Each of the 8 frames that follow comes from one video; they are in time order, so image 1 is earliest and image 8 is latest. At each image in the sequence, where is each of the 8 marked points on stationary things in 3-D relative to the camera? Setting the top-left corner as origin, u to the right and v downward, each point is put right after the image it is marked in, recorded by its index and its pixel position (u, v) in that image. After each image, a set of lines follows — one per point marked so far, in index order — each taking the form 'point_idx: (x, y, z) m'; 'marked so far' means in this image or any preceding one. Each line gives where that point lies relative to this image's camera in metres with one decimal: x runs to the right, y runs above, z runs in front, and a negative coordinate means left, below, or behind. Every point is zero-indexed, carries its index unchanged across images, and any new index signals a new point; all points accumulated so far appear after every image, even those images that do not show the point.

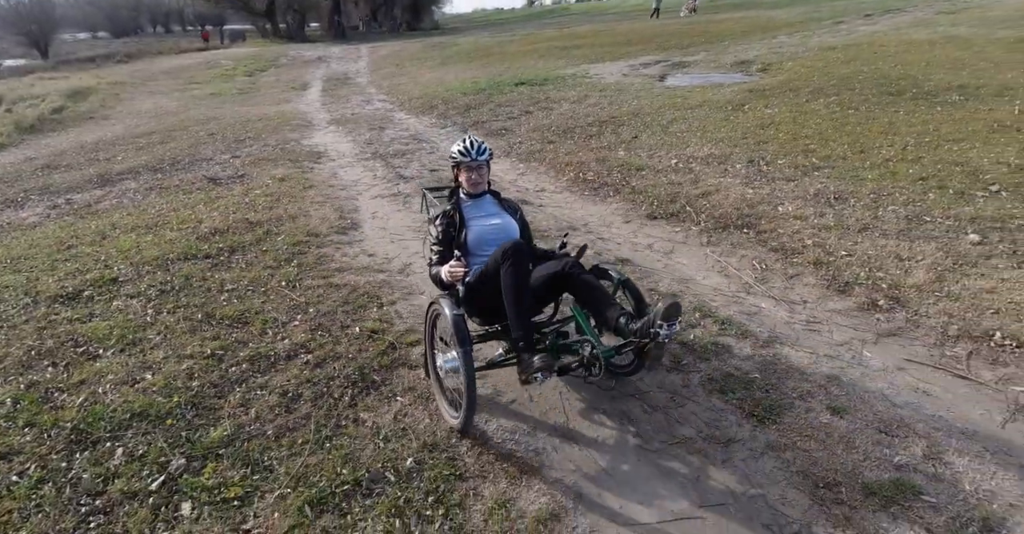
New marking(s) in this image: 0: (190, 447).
0: (-1.7, -0.9, +3.0) m
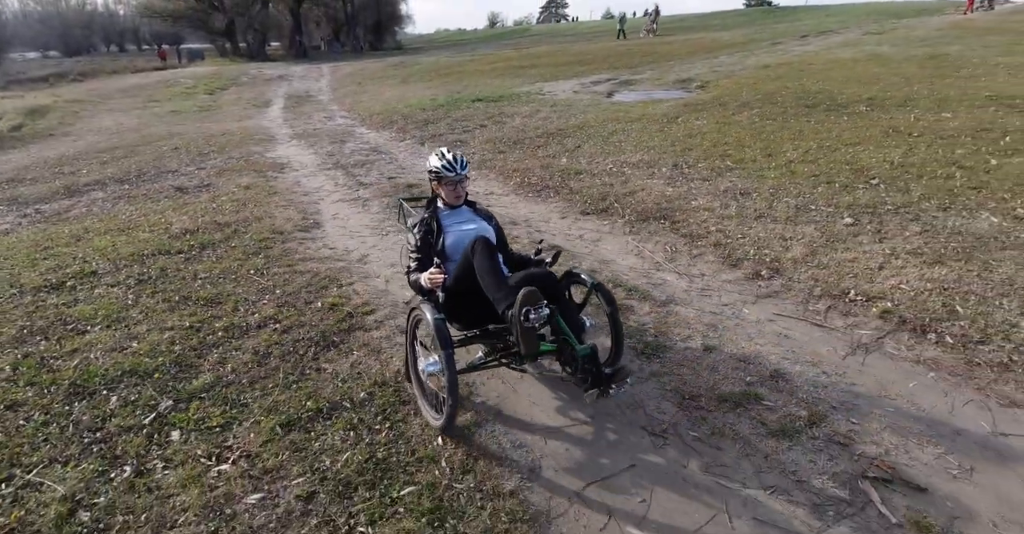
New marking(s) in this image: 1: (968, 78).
0: (-2.1, -0.8, +3.5) m
1: (+11.7, +4.8, +14.7) m
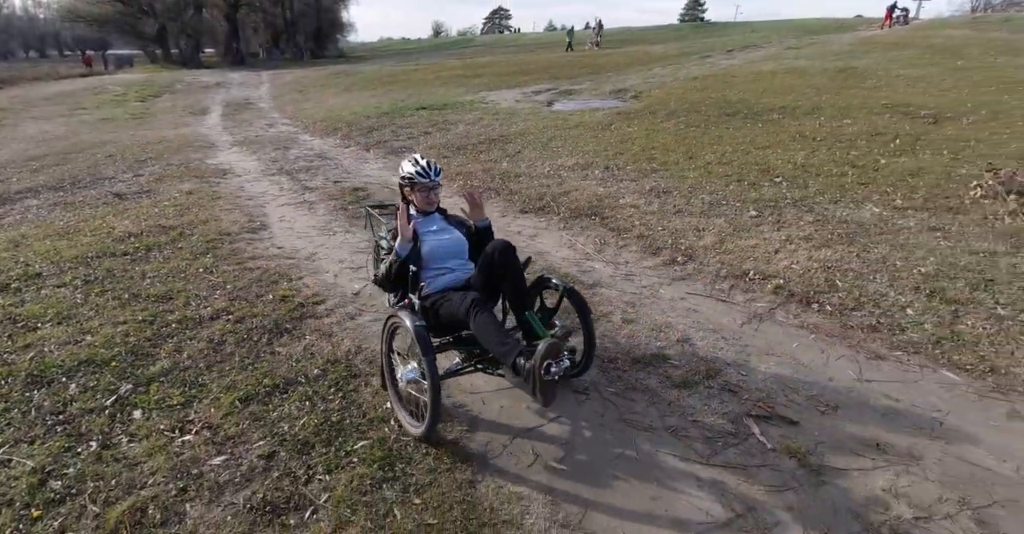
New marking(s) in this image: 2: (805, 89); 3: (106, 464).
0: (-2.4, -0.7, +3.8) m
1: (+10.1, +5.0, +16.2) m
2: (+8.2, +5.0, +16.2) m
3: (-2.1, -1.0, +3.0) m
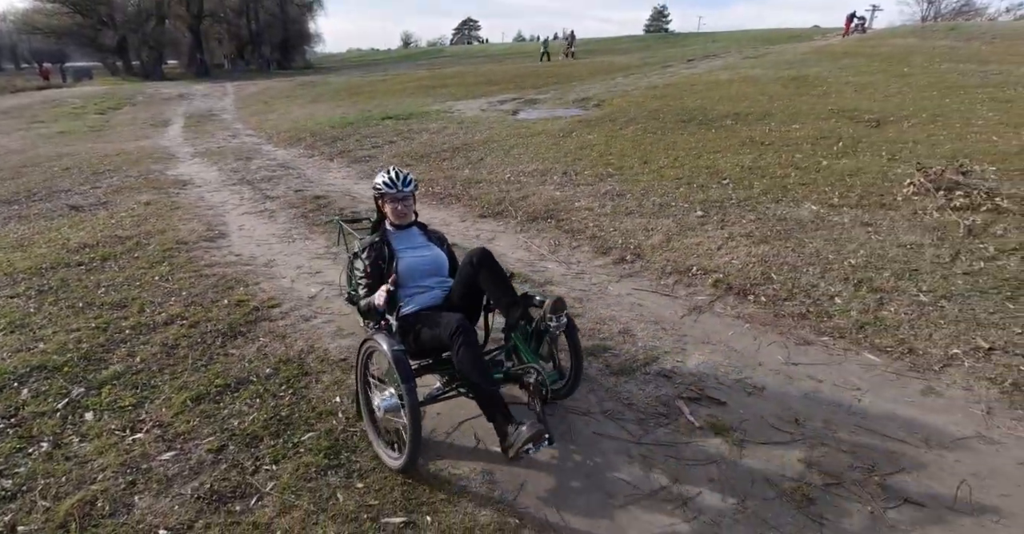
0: (-2.8, -0.7, +3.8) m
1: (+9.1, +5.1, +16.9) m
2: (+7.2, +5.0, +16.8) m
3: (-2.4, -1.0, +3.0) m
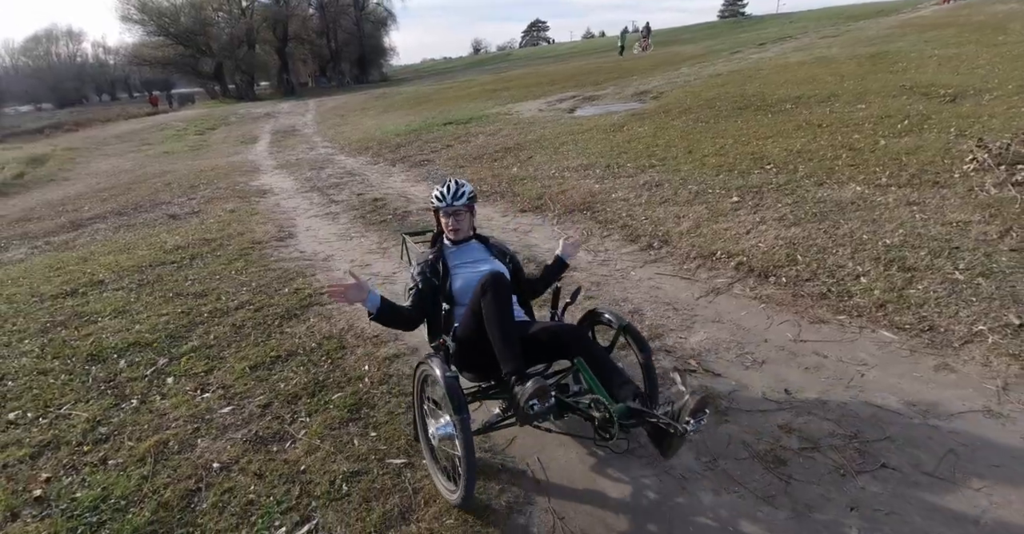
0: (-2.7, -0.7, +4.6) m
1: (+10.7, +5.4, +16.0) m
2: (+8.8, +5.3, +16.2) m
3: (-2.4, -1.0, +3.7) m
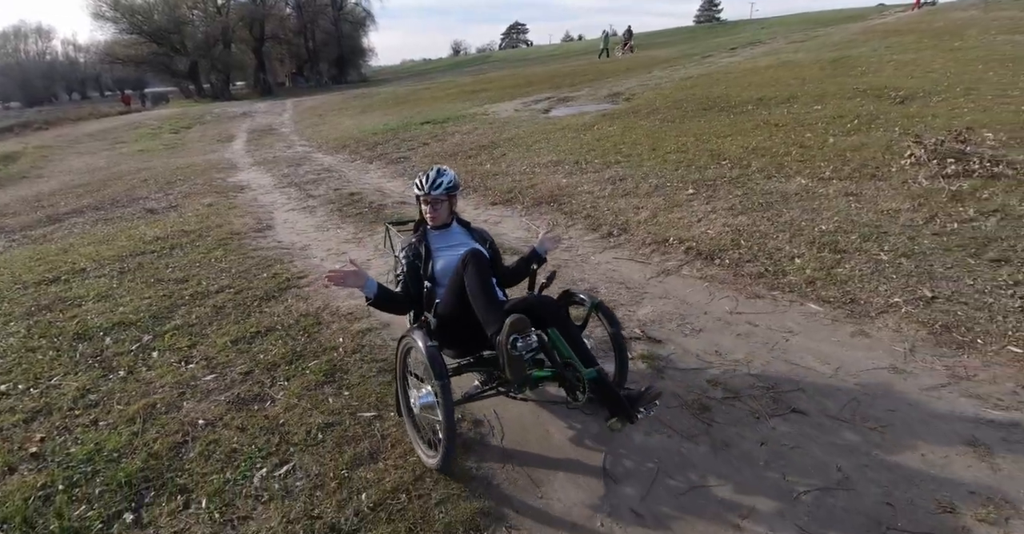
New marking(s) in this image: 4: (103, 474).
0: (-3.0, -0.5, +4.8) m
1: (+9.9, +5.5, +16.7) m
2: (+8.1, +5.4, +16.8) m
3: (-2.6, -0.8, +4.0) m
4: (-2.2, -1.1, +3.1) m
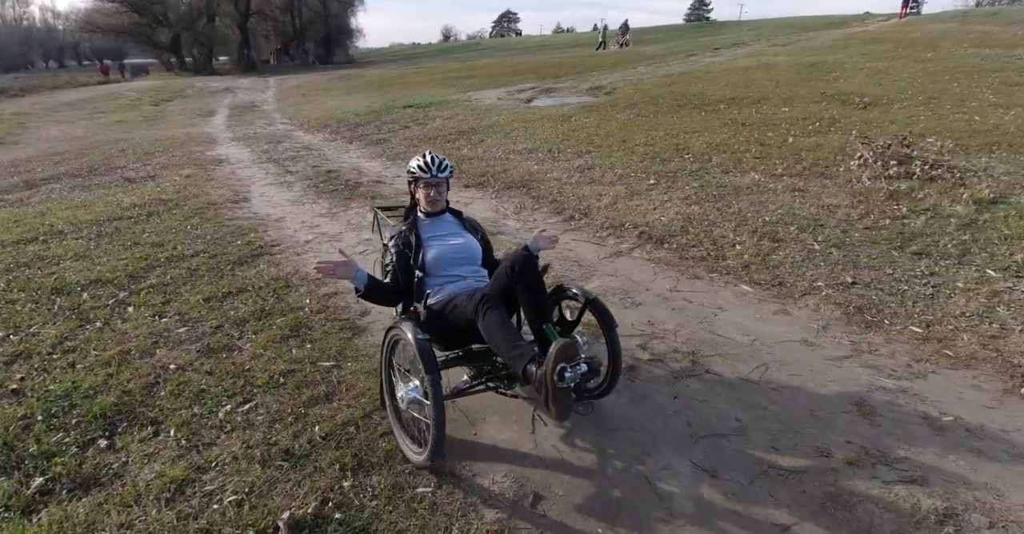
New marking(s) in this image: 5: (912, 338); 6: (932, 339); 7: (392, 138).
0: (-3.4, -0.2, +5.1) m
1: (+9.4, +5.6, +17.3) m
2: (+7.6, +5.5, +17.3) m
3: (-3.0, -0.5, +4.3) m
4: (-2.5, -0.8, +3.4) m
5: (+2.9, -0.5, +4.2) m
6: (+3.0, -0.5, +4.2) m
7: (-2.8, +3.0, +13.4) m
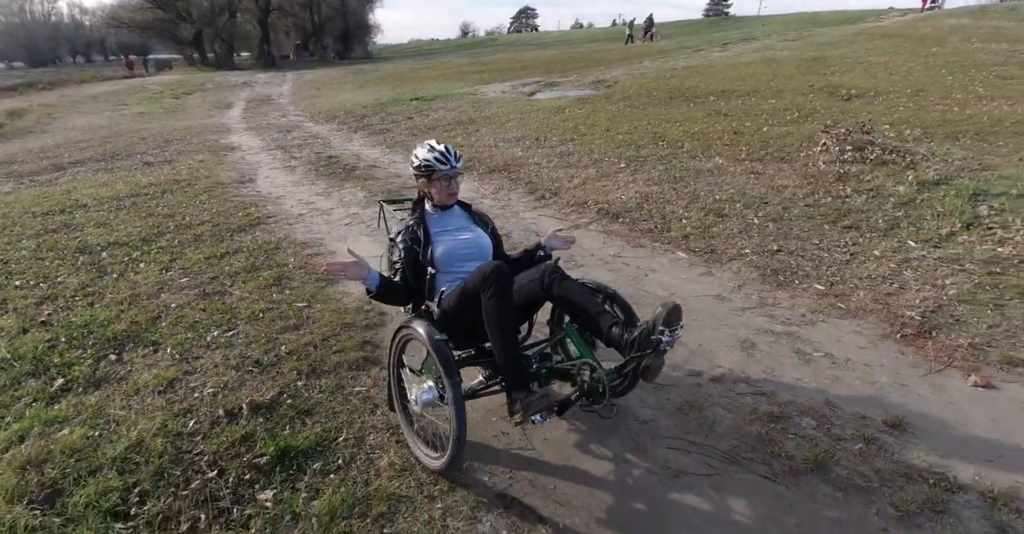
0: (-3.7, +0.2, +5.8) m
1: (+9.5, +5.9, +17.6) m
2: (+7.6, +5.8, +17.7) m
3: (-3.4, -0.1, +5.0) m
4: (-3.0, -0.5, +4.1) m
5: (+2.5, -0.2, +4.8) m
6: (+2.6, -0.2, +4.8) m
7: (-2.9, +3.4, +14.1) m
